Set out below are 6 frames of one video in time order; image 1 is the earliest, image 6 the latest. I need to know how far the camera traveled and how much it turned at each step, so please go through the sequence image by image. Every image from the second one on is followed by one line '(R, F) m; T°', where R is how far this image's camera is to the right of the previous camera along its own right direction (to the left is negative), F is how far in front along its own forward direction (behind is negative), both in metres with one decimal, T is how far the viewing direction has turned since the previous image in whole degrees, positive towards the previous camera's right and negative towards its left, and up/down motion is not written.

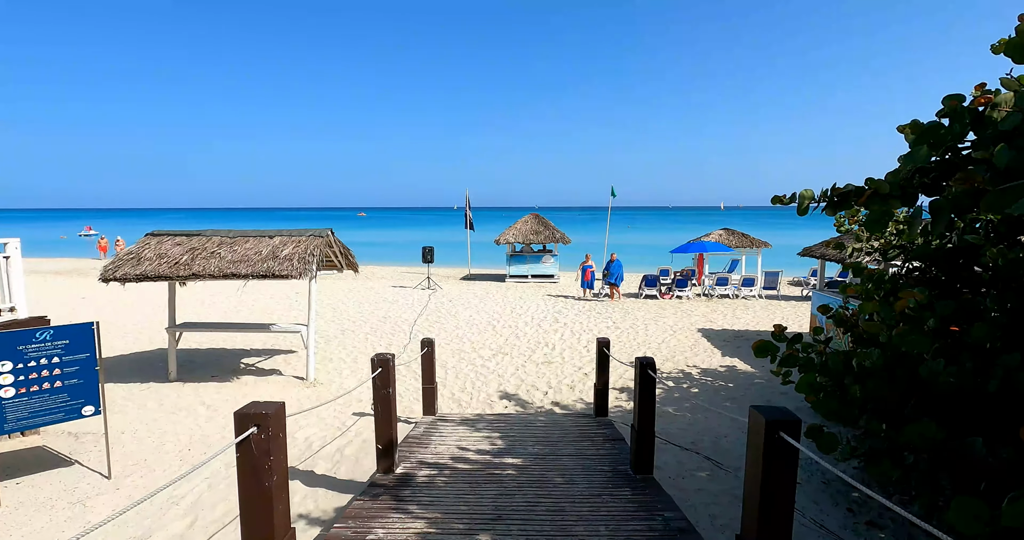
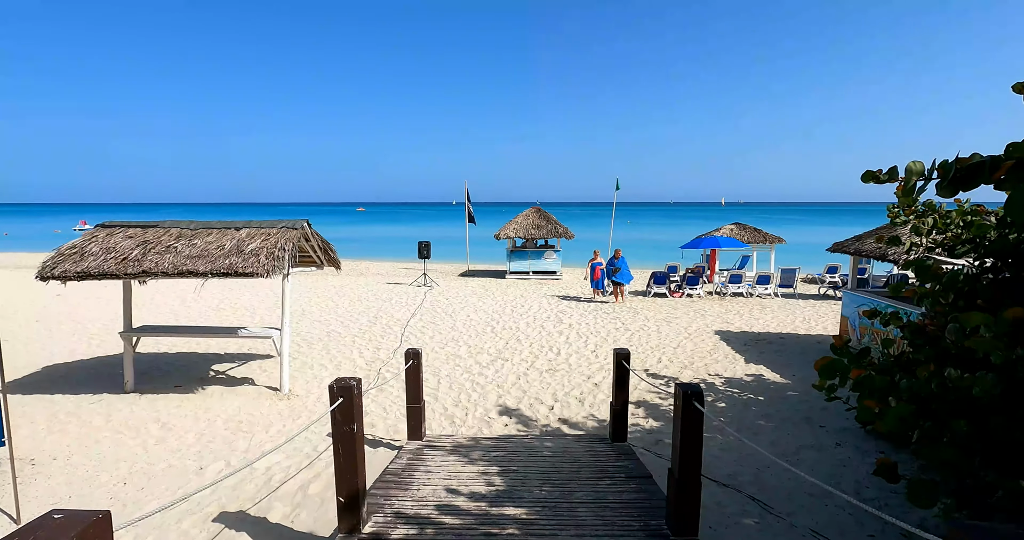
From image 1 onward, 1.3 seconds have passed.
(0.0, +0.8) m; 0°
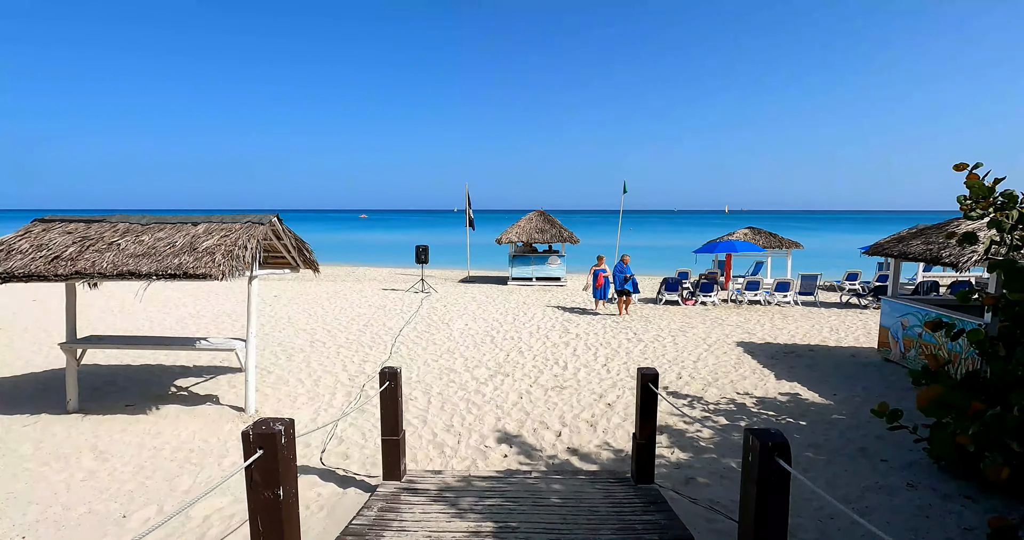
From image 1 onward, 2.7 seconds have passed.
(0.0, +0.8) m; 0°
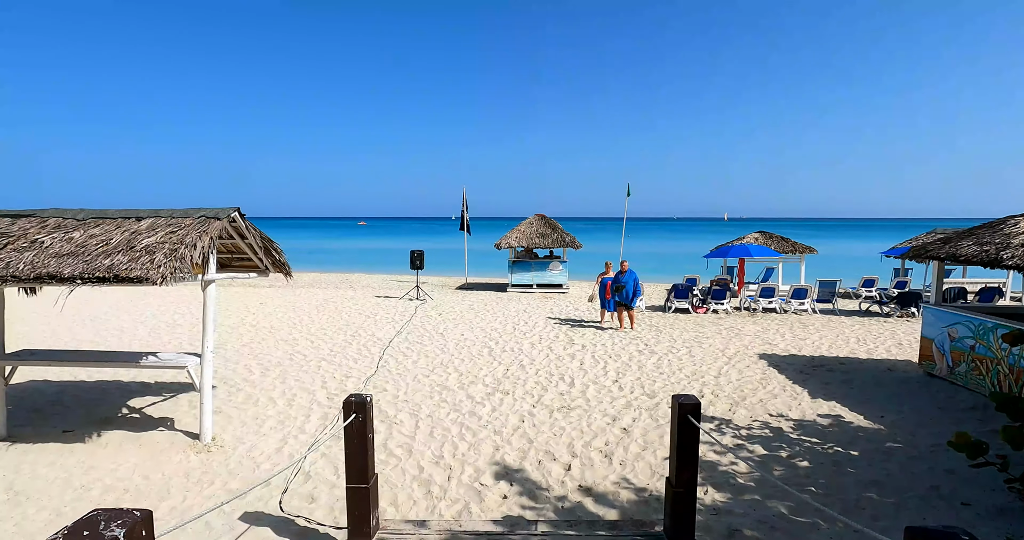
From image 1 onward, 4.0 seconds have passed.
(0.0, +0.8) m; 0°
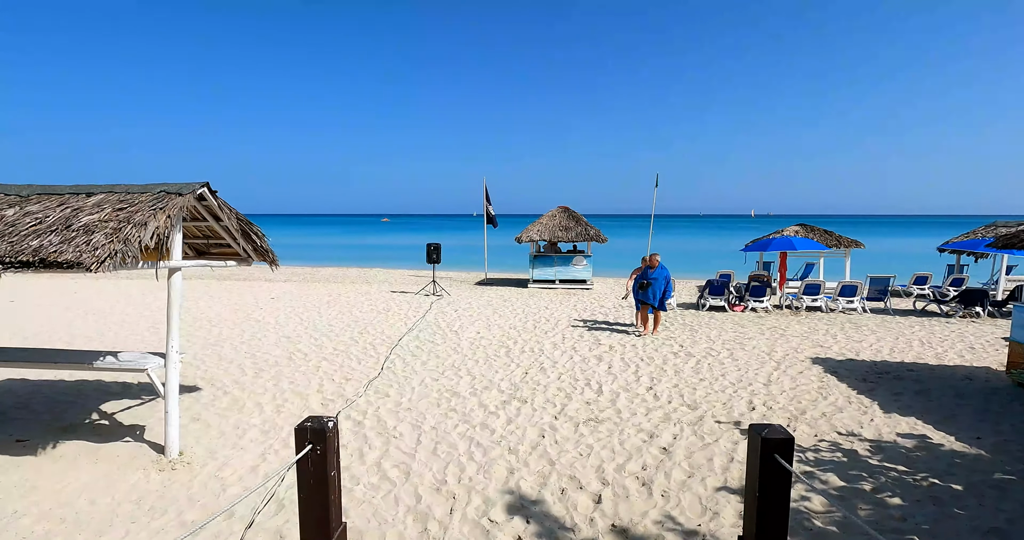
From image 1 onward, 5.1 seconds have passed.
(0.0, +0.8) m; -2°
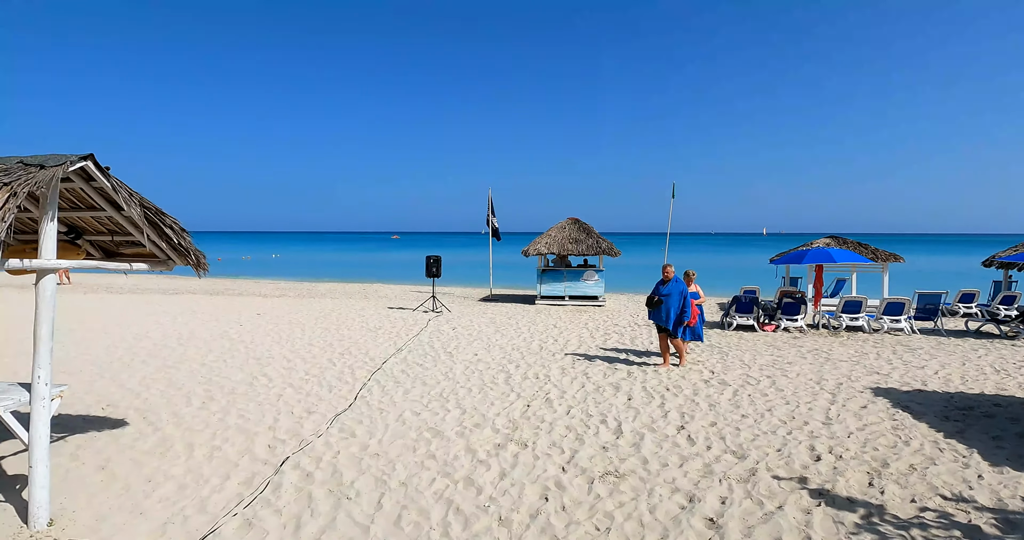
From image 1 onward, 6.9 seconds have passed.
(+0.1, +1.0) m; -1°
